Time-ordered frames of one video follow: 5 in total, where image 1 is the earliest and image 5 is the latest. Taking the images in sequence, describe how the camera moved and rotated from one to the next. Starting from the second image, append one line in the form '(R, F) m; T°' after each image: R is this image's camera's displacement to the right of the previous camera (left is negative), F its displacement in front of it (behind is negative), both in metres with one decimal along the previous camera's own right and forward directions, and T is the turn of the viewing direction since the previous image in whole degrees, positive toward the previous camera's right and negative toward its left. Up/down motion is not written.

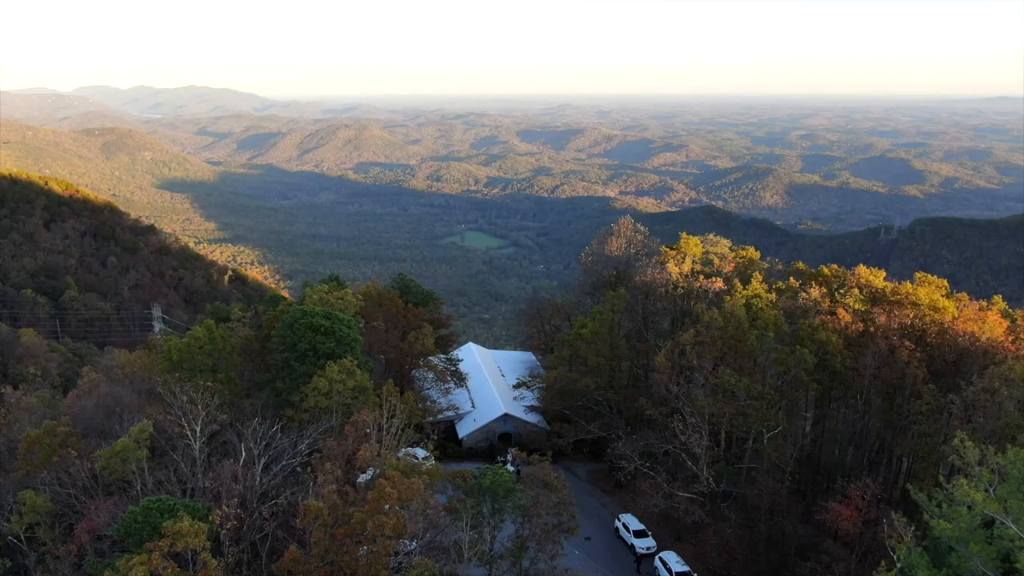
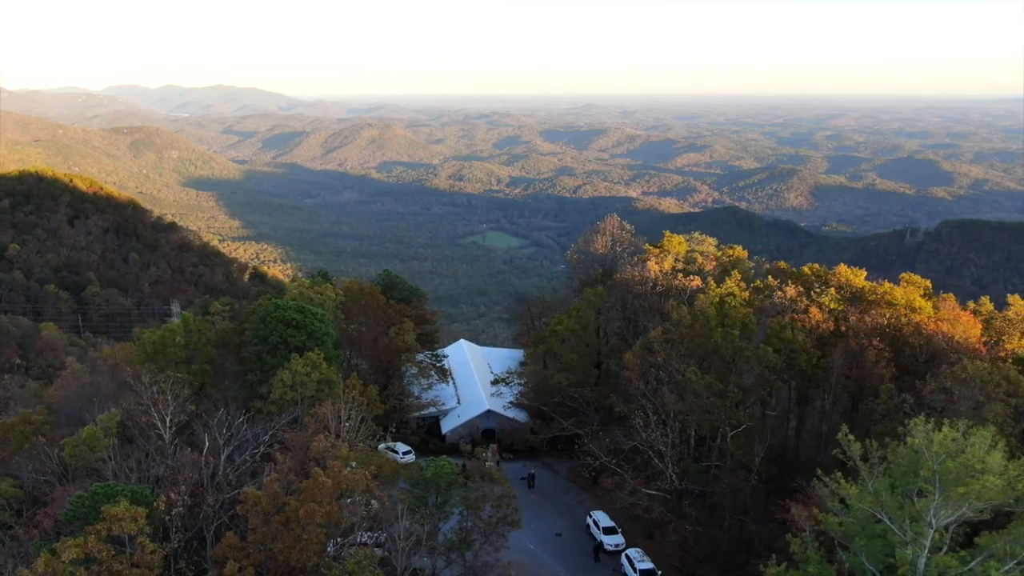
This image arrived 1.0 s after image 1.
(+1.3, 0.0) m; -1°
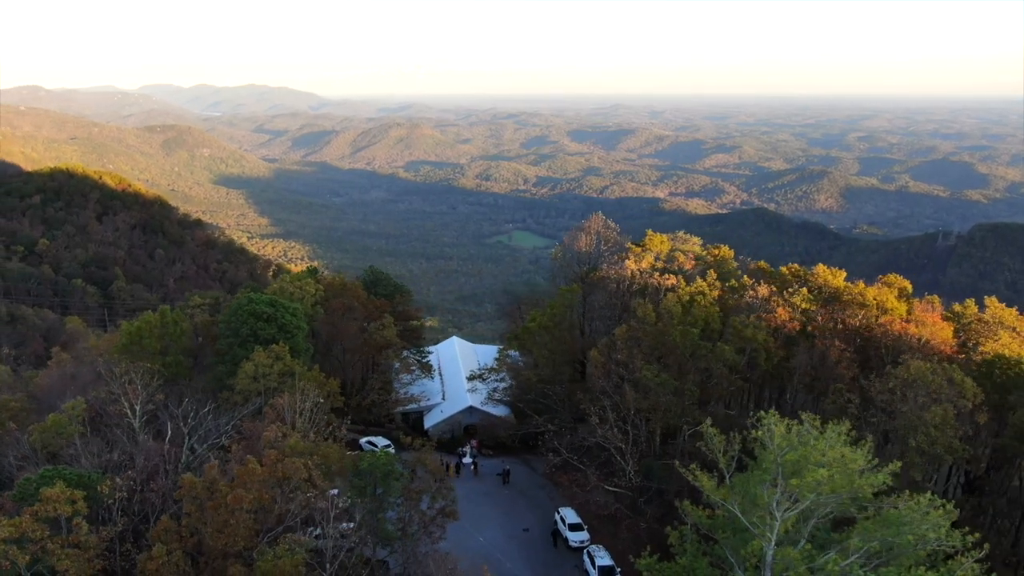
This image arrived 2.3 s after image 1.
(+1.5, -0.1) m; -2°
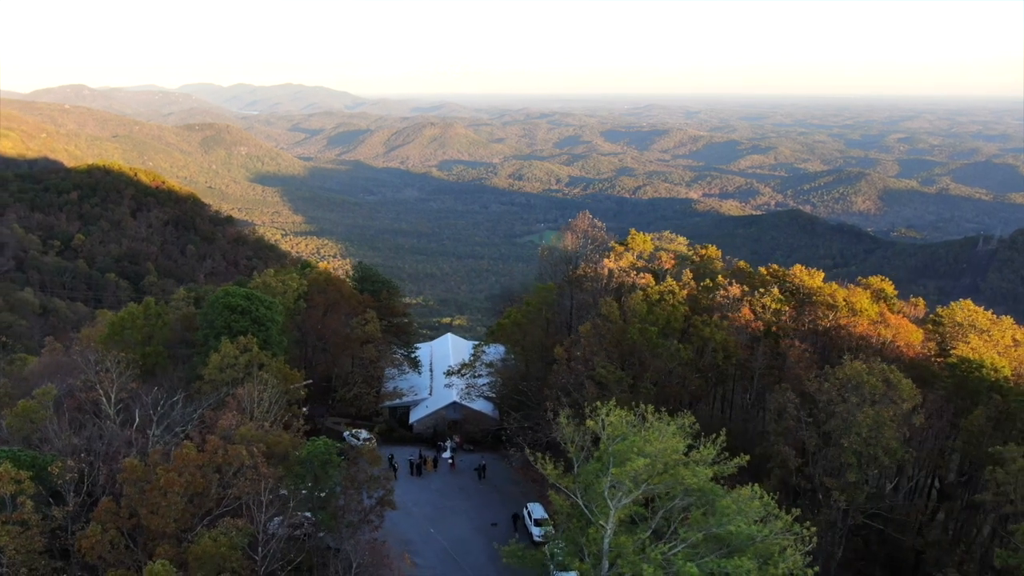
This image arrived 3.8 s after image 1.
(+1.6, -0.1) m; -2°
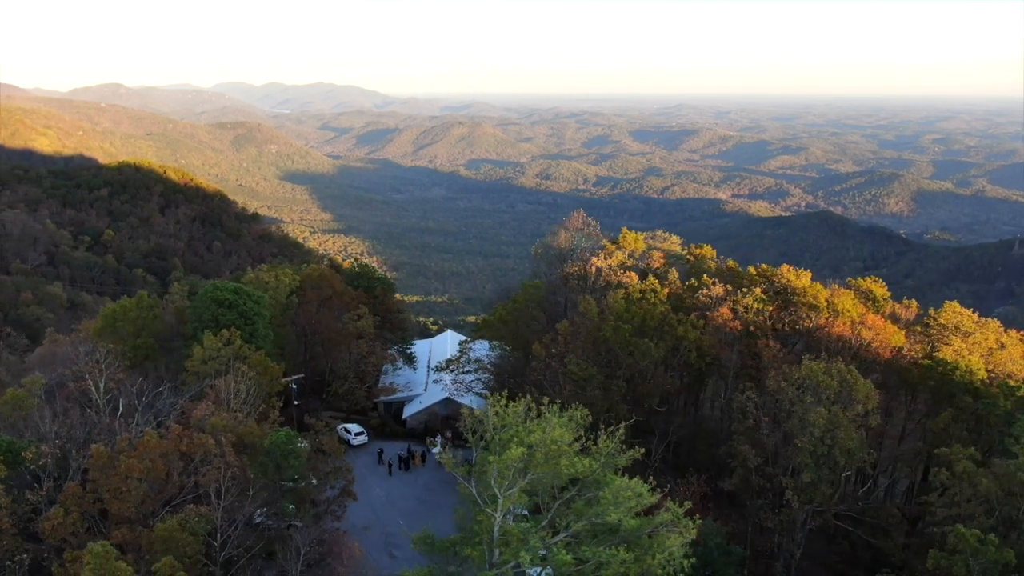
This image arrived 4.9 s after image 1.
(+1.2, -0.1) m; -2°
